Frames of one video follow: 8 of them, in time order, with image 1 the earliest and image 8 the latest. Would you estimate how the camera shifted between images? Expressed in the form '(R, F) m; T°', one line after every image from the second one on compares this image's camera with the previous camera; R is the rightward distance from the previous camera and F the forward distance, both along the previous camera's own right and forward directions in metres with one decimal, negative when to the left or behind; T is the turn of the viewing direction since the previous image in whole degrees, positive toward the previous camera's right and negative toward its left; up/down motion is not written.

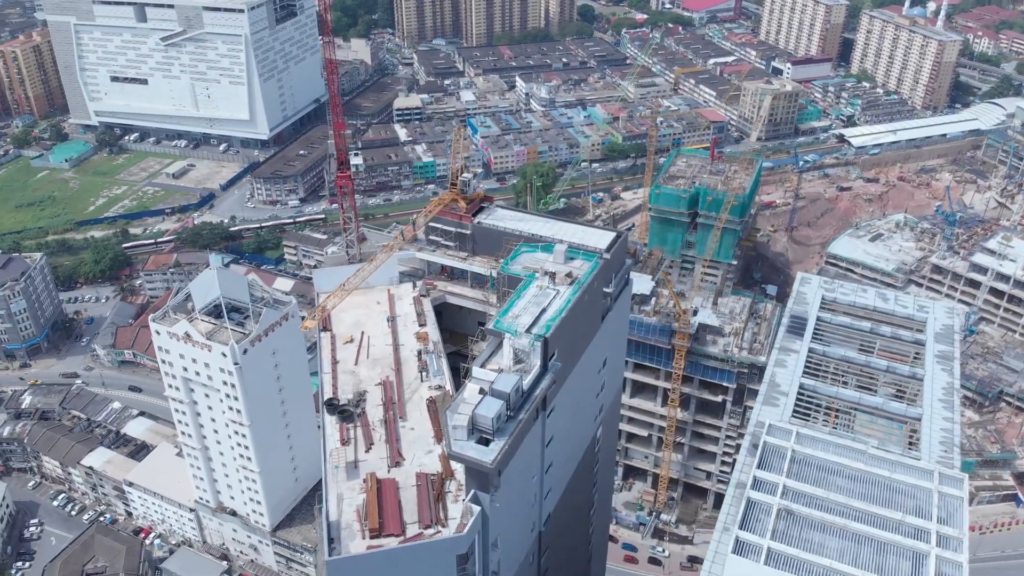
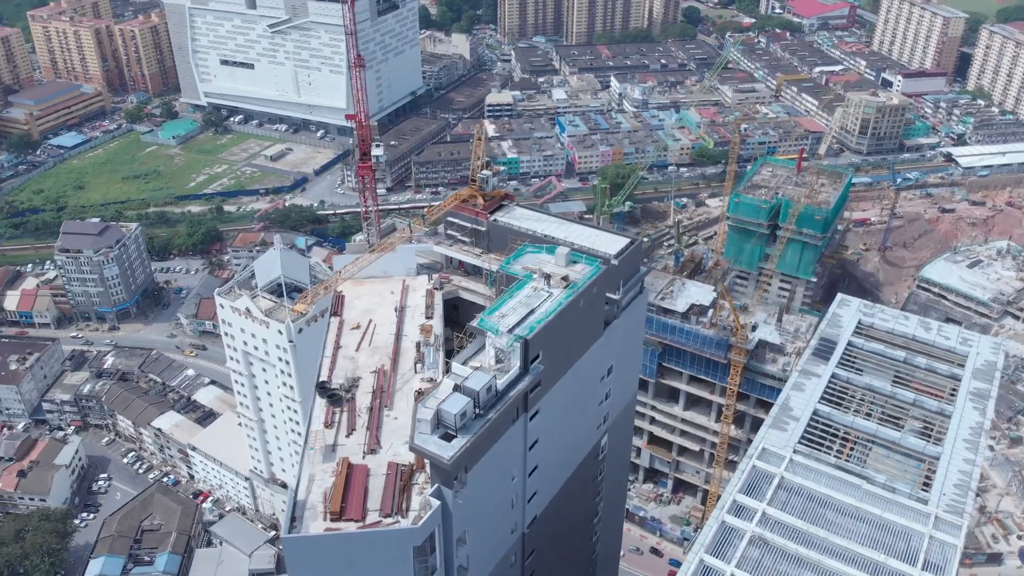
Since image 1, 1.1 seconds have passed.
(+2.4, +0.2) m; -7°
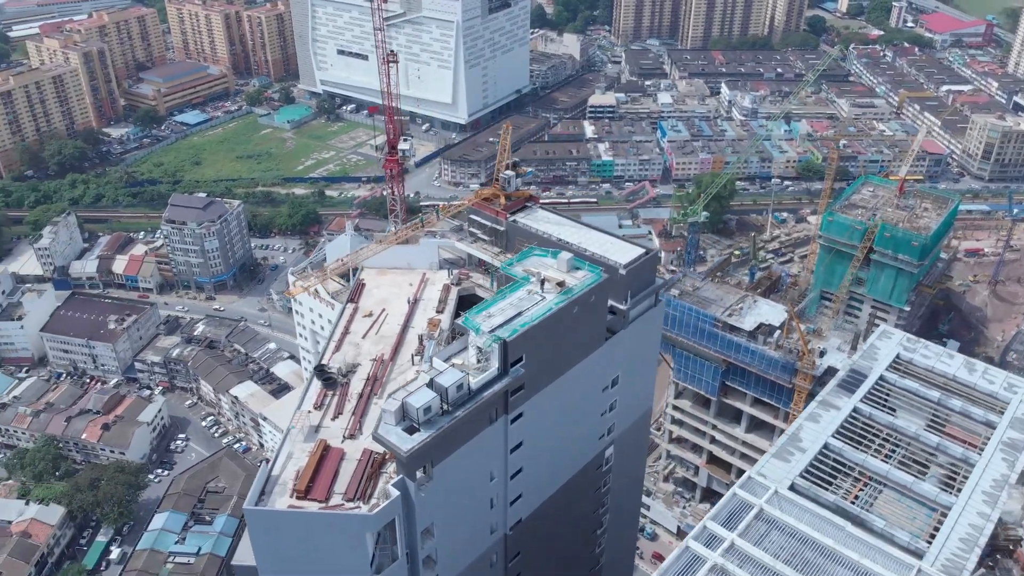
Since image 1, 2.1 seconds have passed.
(+2.6, +0.2) m; -8°
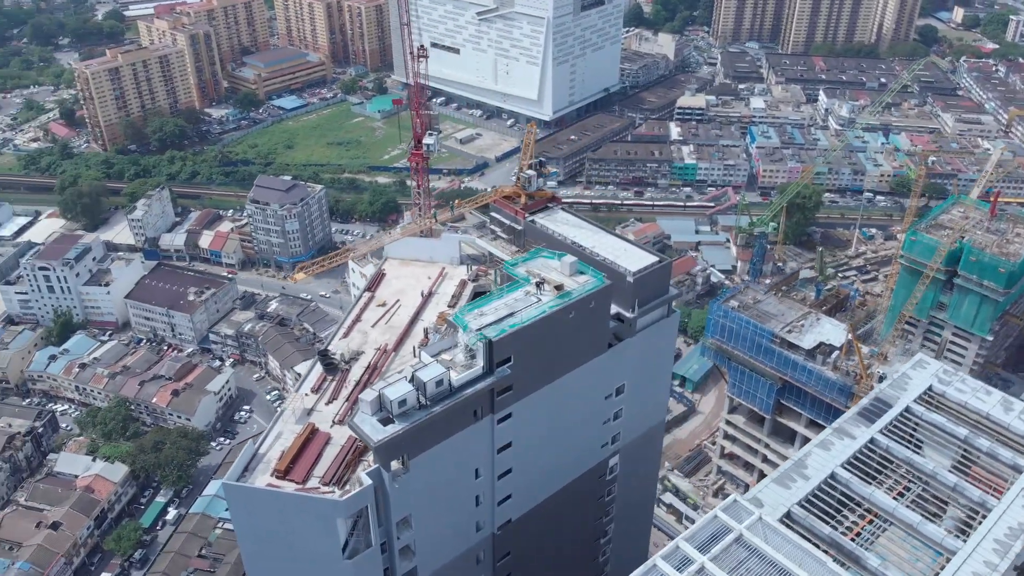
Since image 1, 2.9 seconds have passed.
(+2.1, +0.2) m; -7°
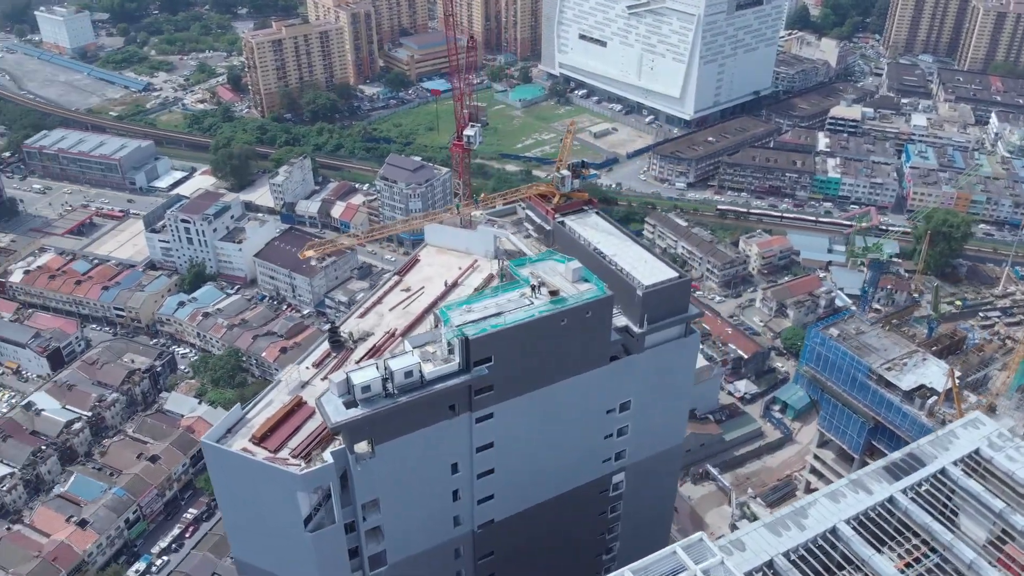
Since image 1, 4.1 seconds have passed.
(+3.3, +0.6) m; -11°
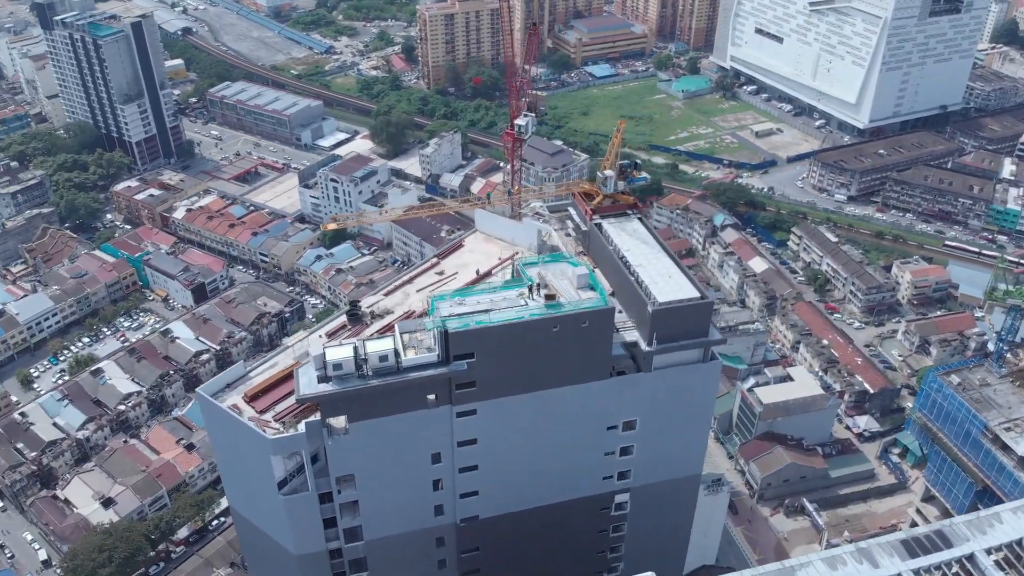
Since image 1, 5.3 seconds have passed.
(+3.5, +0.9) m; -12°
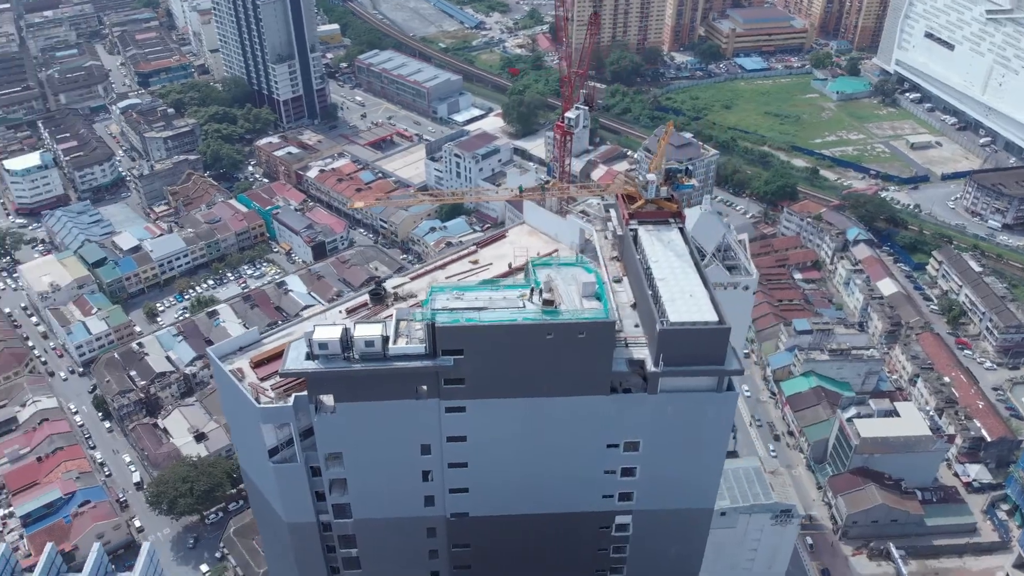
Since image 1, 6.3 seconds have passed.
(+2.8, +0.8) m; -10°
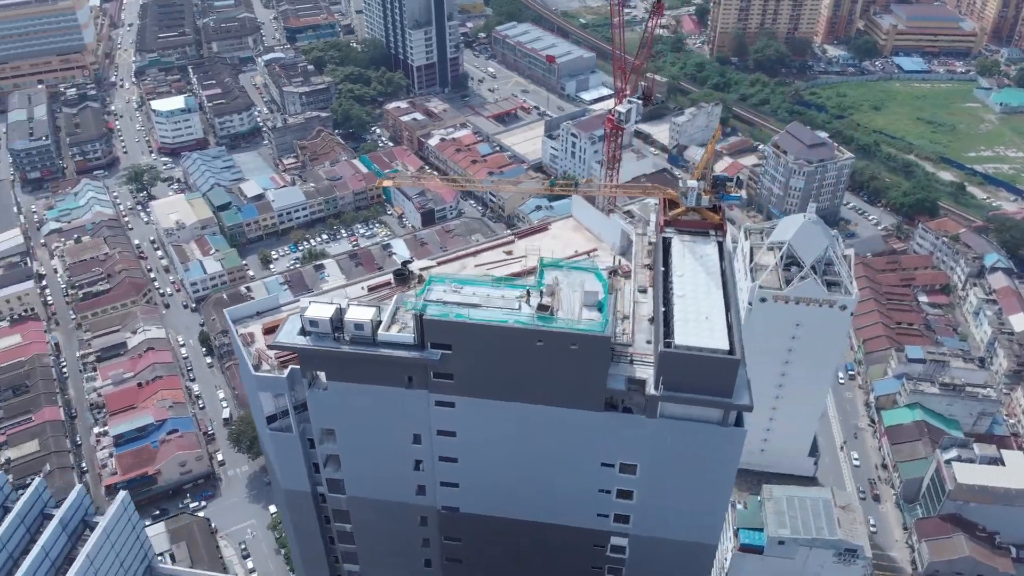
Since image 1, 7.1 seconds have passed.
(+2.6, +0.8) m; -10°
